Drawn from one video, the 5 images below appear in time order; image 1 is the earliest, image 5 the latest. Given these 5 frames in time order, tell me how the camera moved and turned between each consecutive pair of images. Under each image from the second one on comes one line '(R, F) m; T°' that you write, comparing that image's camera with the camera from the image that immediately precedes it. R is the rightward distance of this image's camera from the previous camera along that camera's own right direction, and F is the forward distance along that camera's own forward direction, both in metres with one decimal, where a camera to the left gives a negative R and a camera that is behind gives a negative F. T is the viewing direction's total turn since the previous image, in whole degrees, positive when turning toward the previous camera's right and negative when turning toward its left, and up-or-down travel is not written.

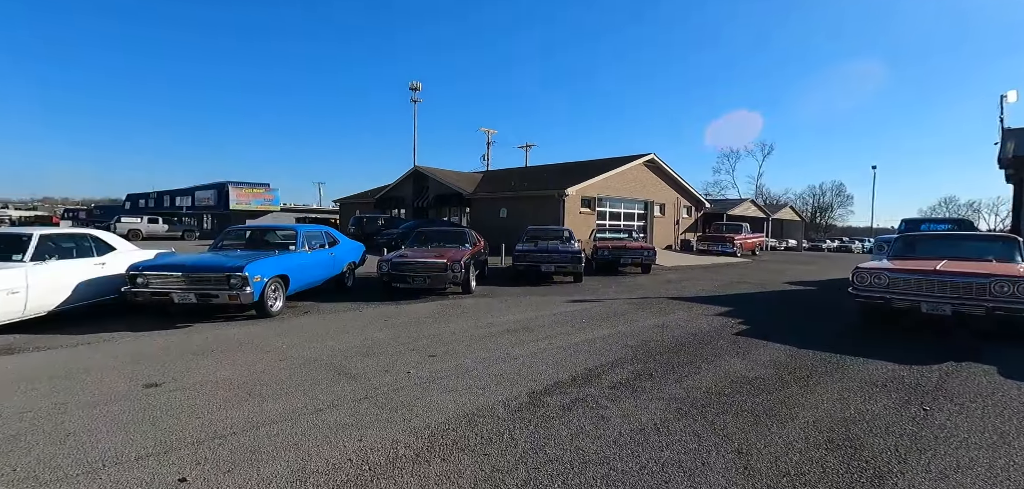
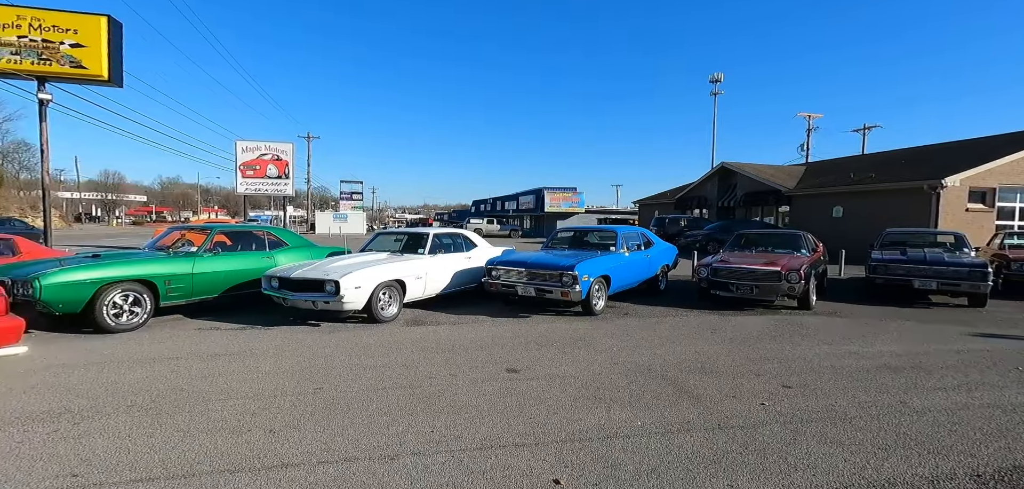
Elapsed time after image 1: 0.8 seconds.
(-0.5, +0.2) m; -34°
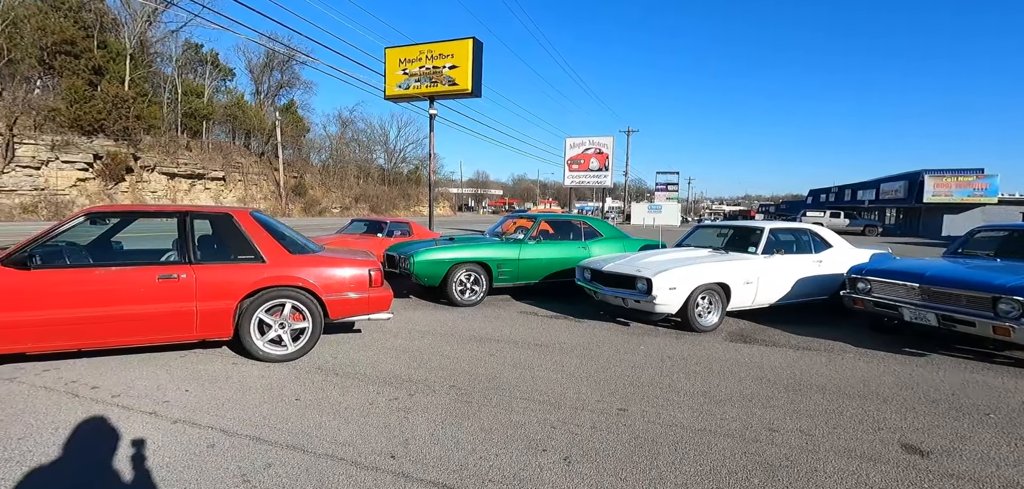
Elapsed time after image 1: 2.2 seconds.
(-0.3, +0.8) m; -35°
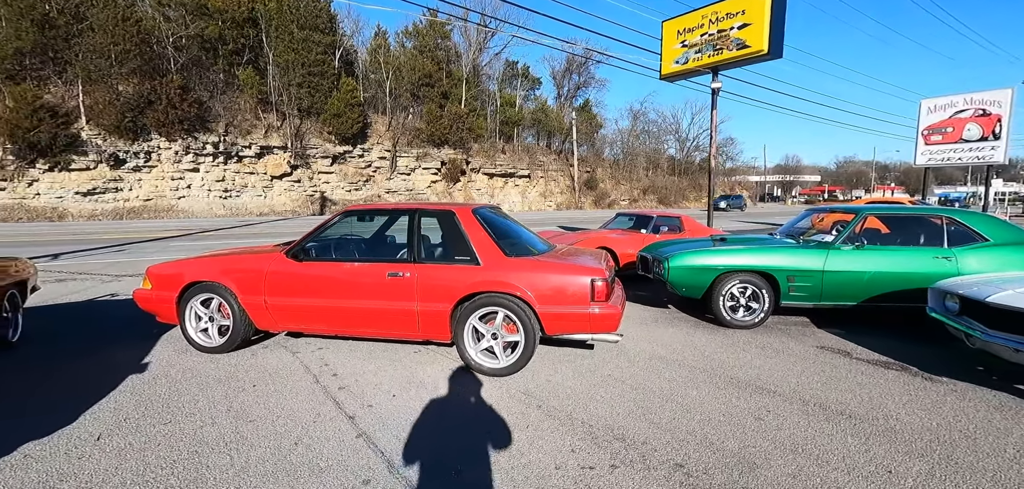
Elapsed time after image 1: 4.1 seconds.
(+0.2, +1.2) m; -33°
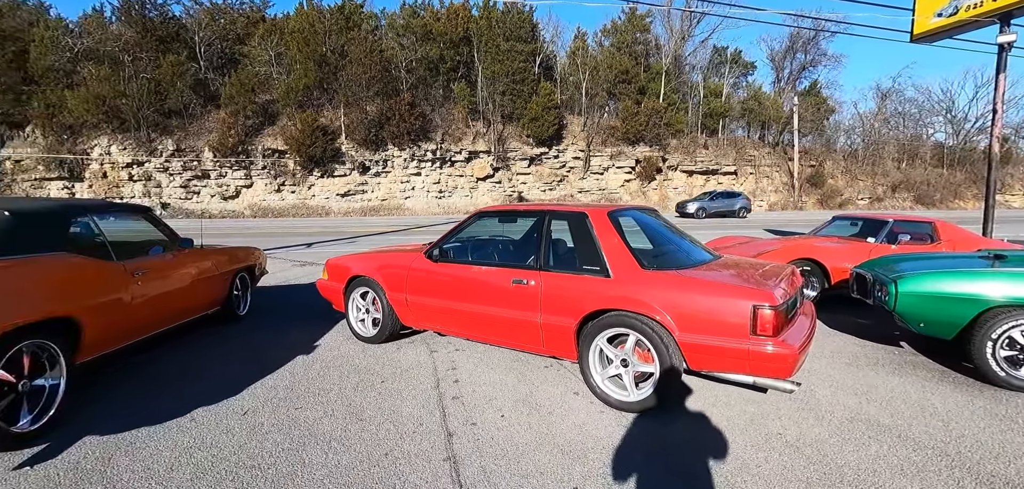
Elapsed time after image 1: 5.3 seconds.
(+0.4, +0.6) m; -23°
